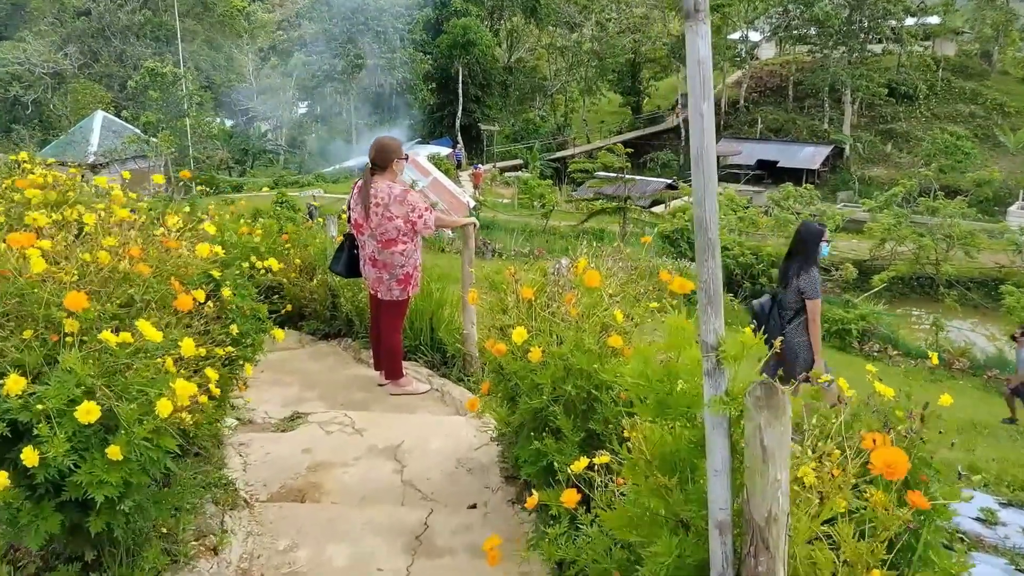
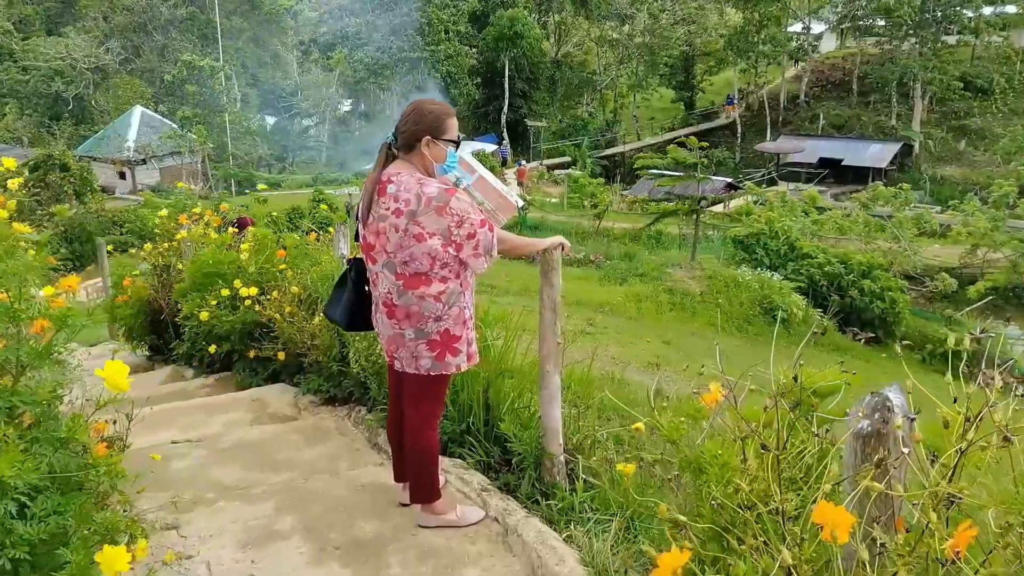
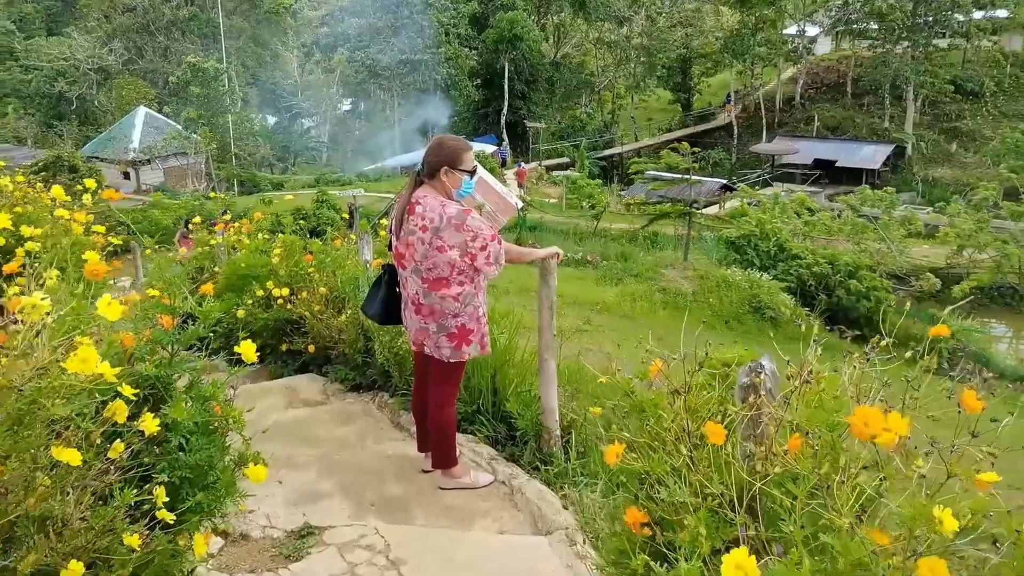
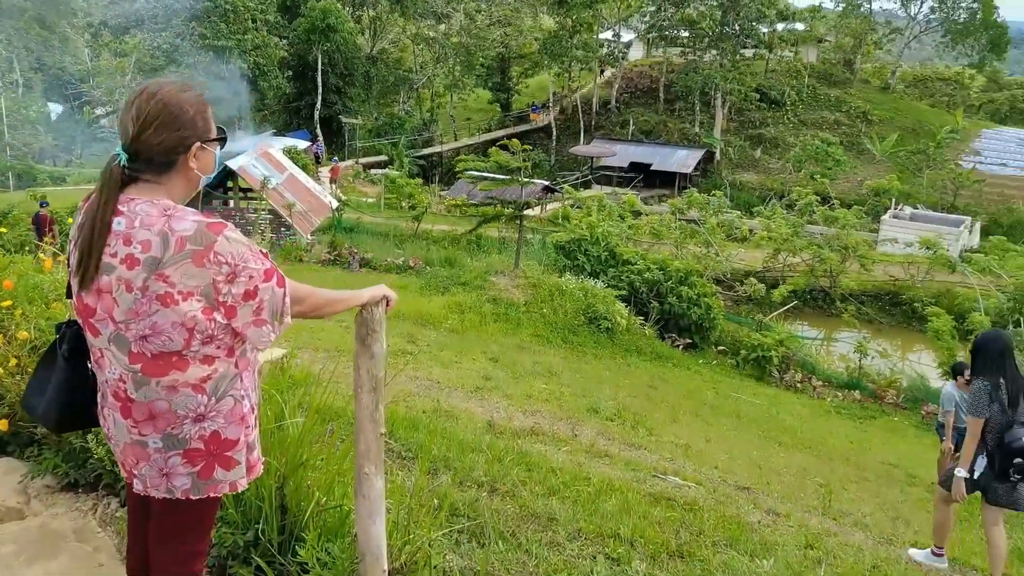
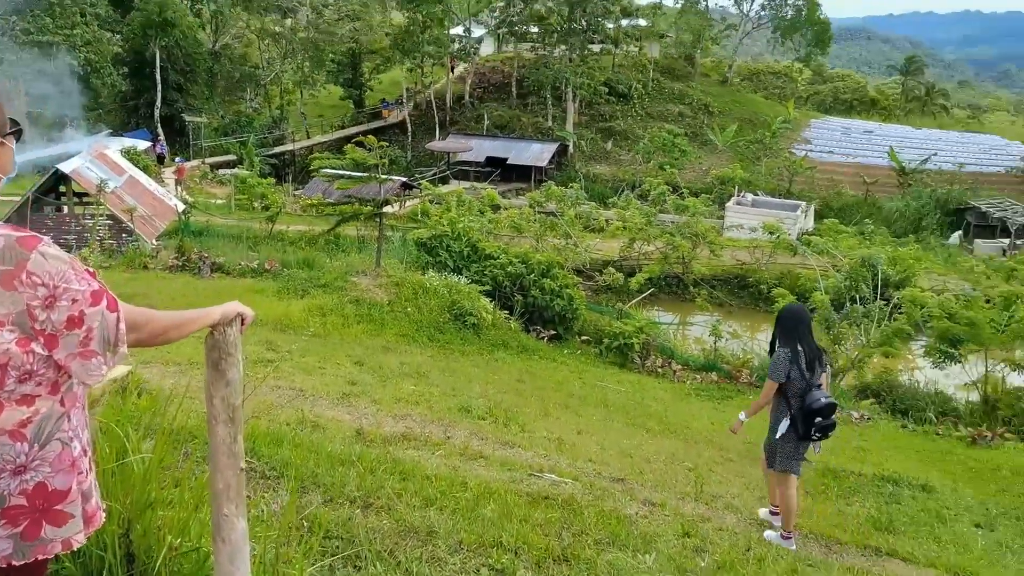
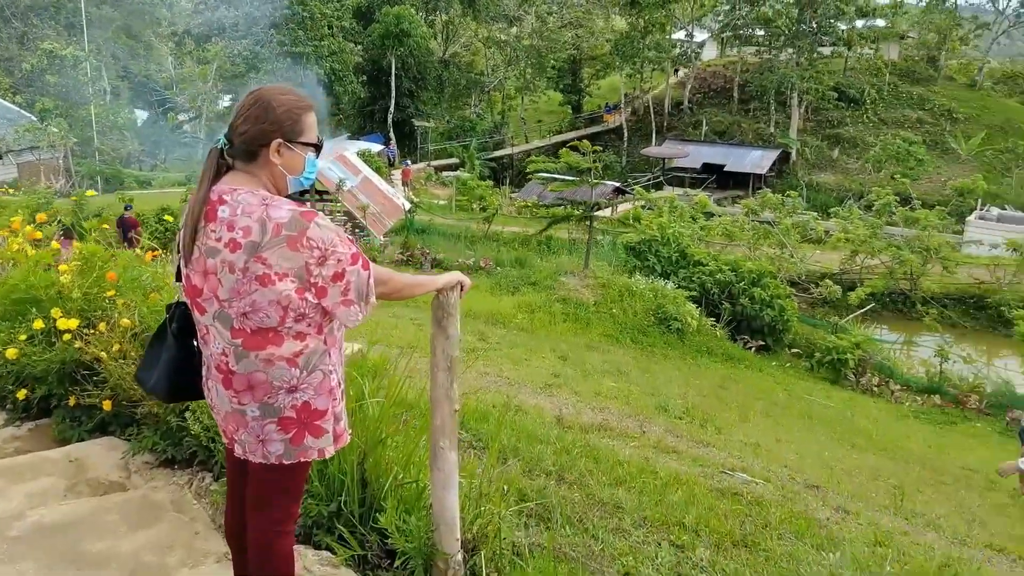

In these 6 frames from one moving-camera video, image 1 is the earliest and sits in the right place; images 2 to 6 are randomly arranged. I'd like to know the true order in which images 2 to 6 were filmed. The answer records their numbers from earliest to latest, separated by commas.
3, 2, 6, 4, 5
